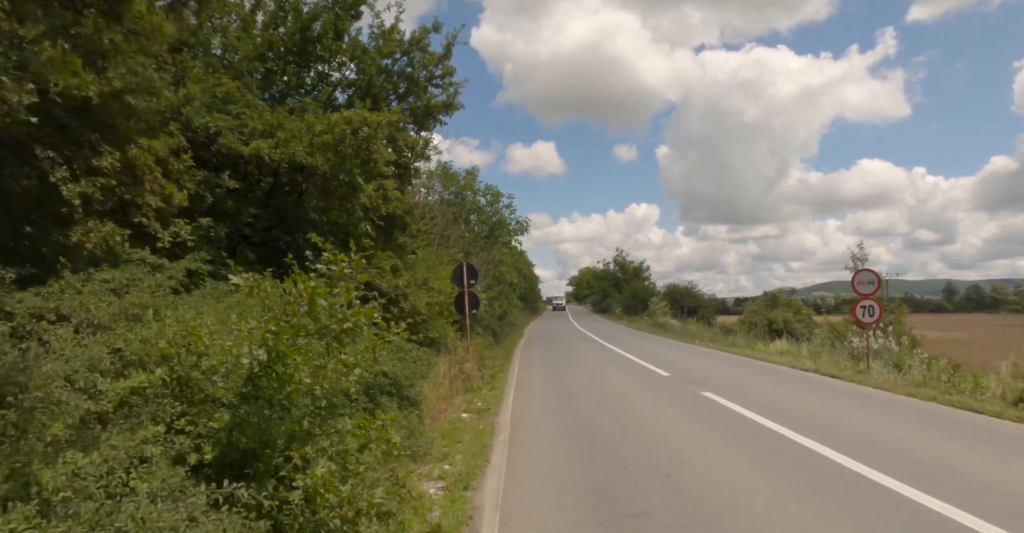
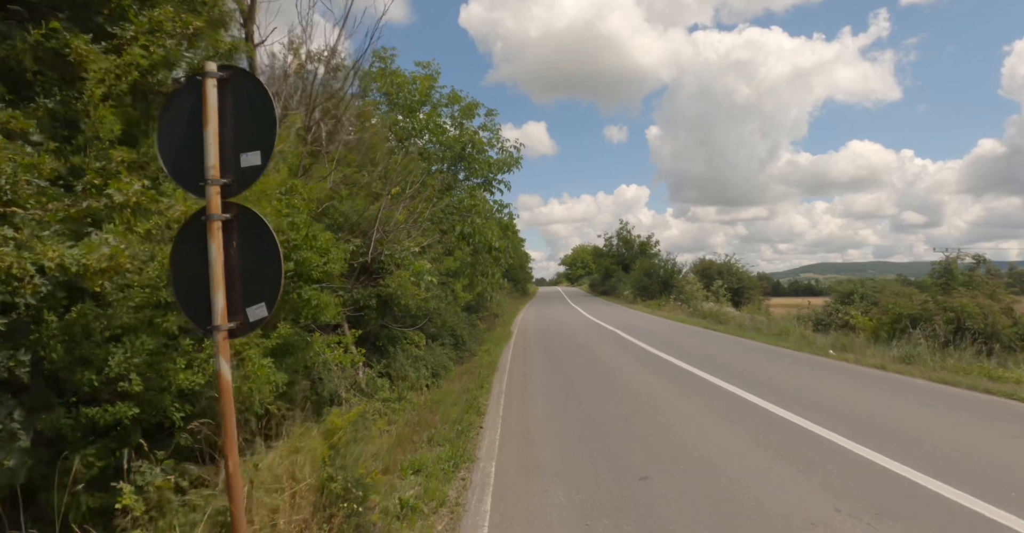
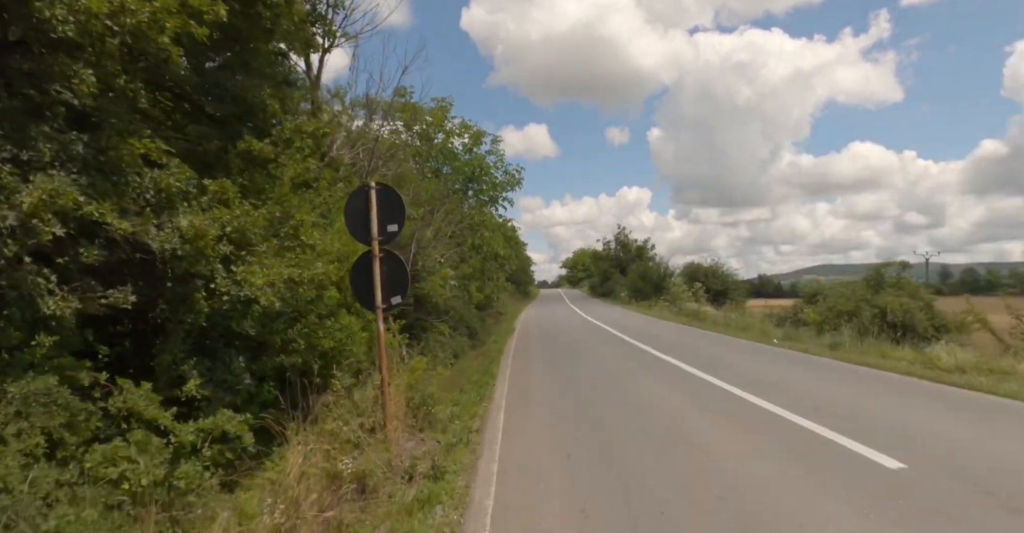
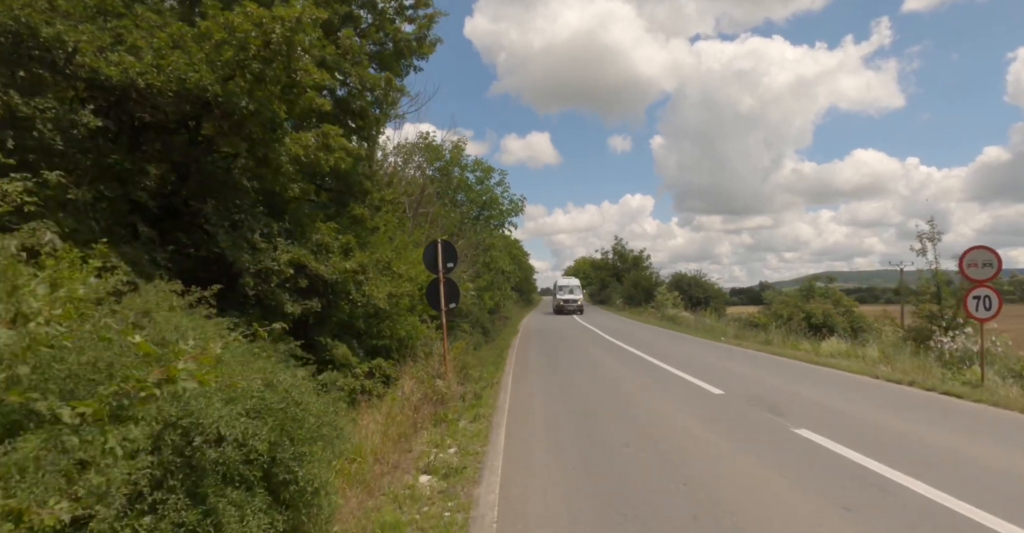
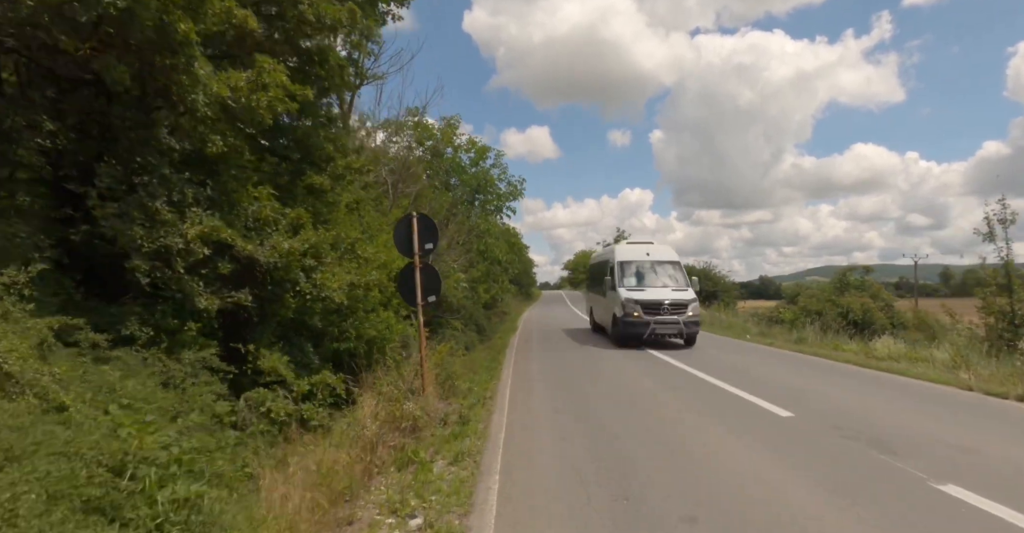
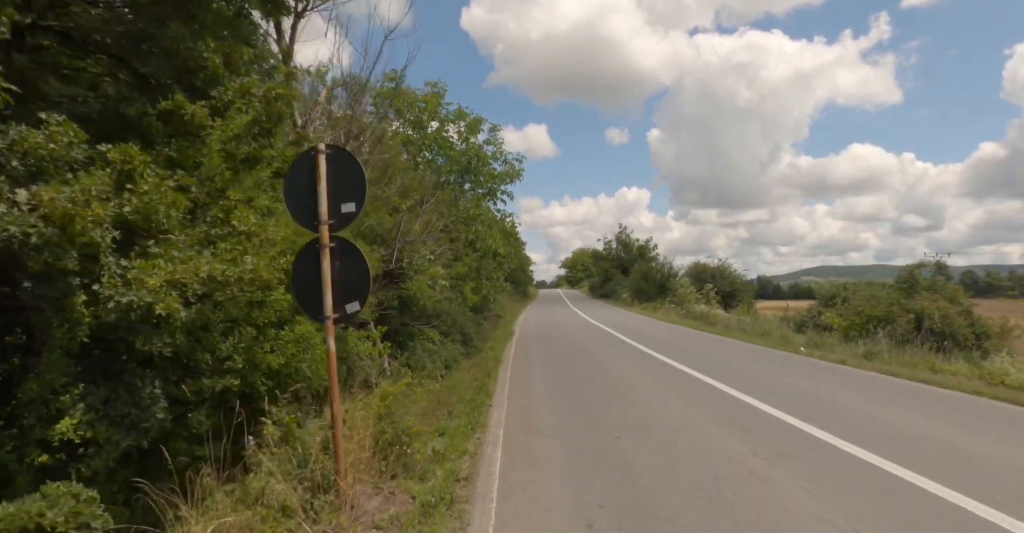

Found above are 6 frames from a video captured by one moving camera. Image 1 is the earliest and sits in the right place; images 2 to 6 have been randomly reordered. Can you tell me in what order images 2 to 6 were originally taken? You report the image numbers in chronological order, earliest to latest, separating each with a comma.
4, 5, 3, 6, 2
